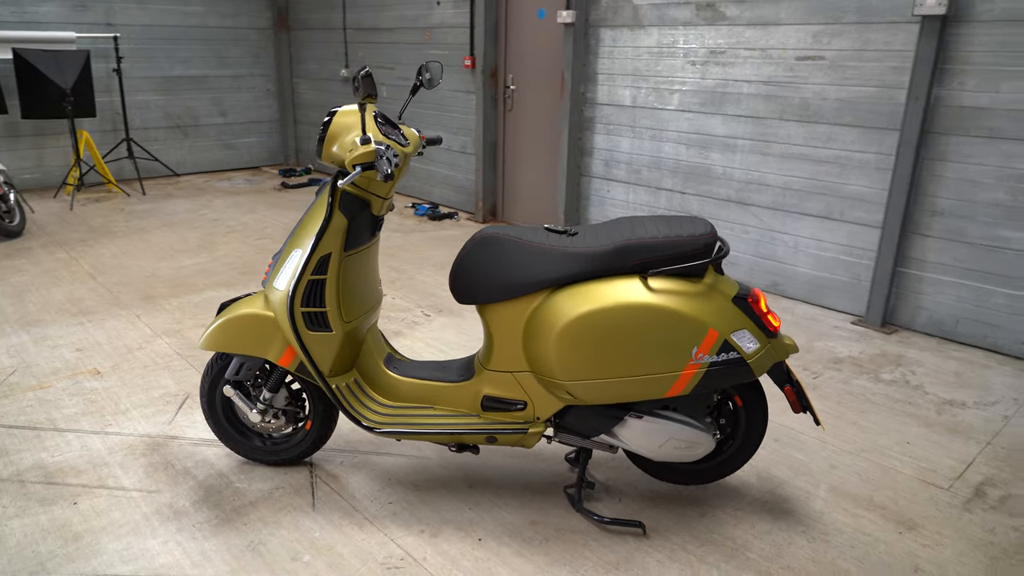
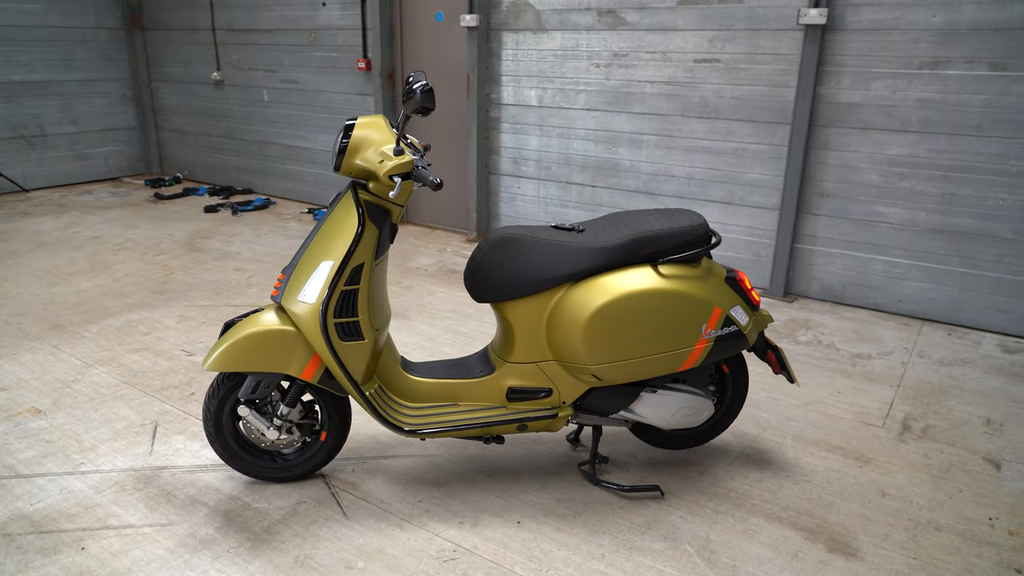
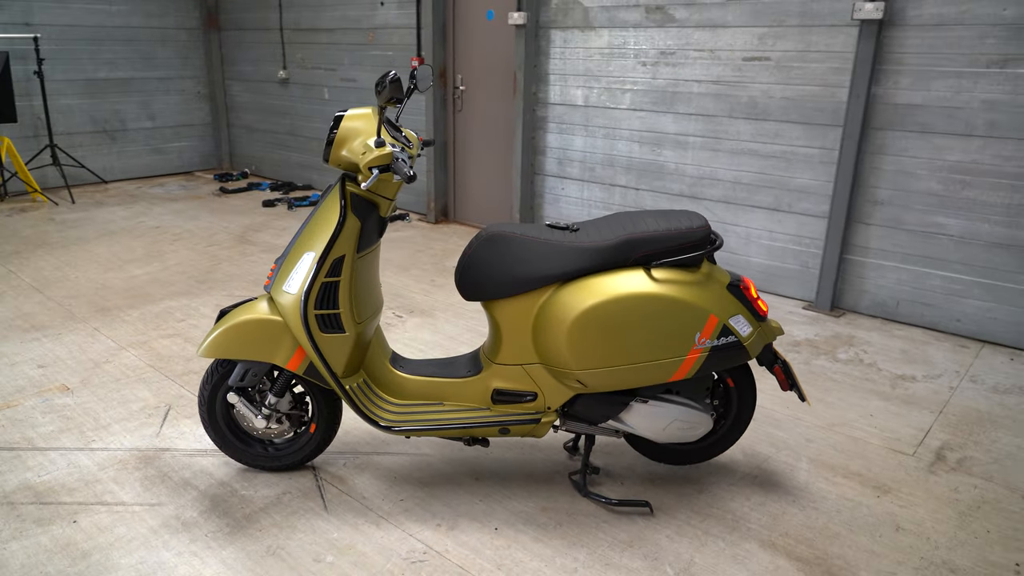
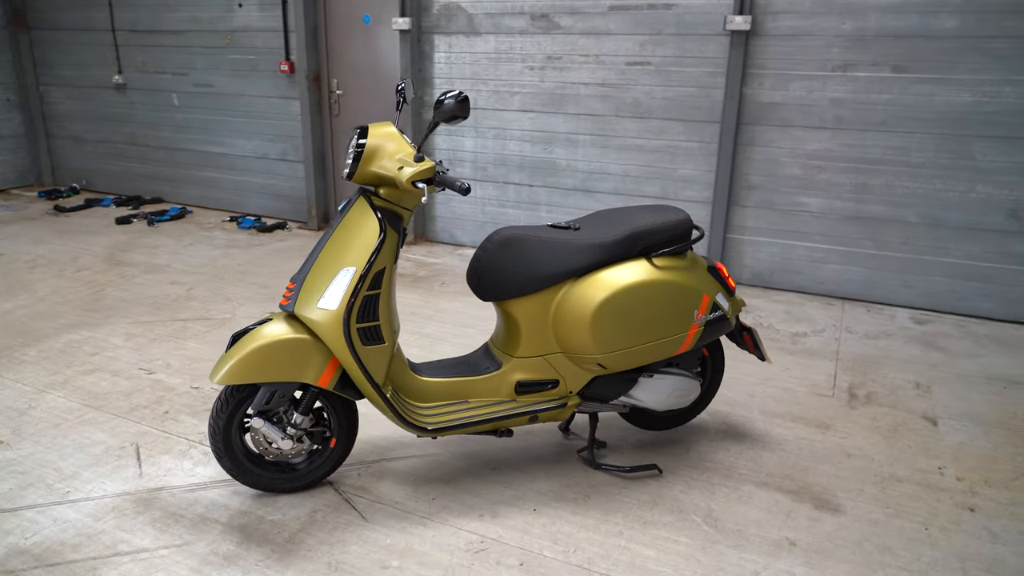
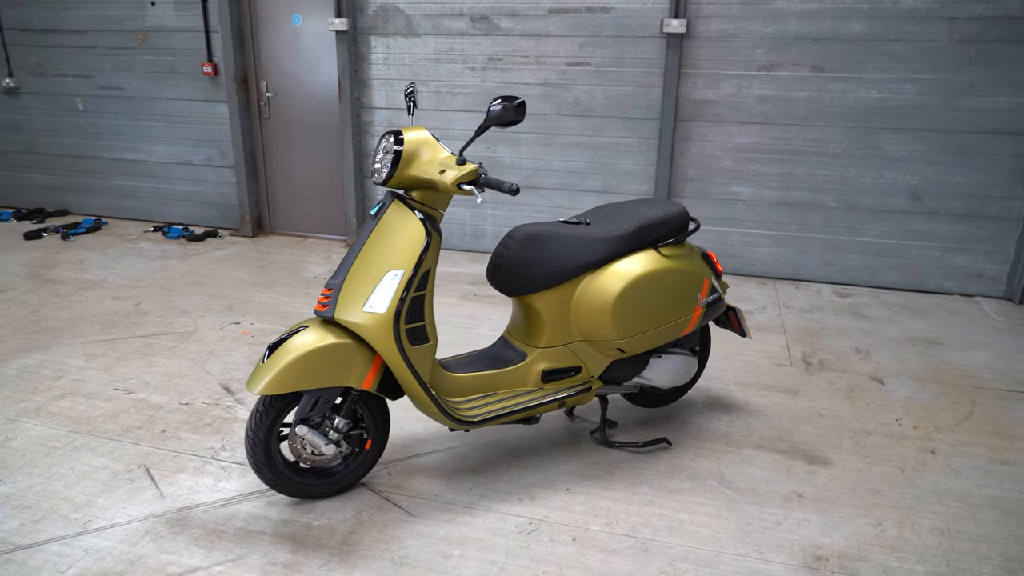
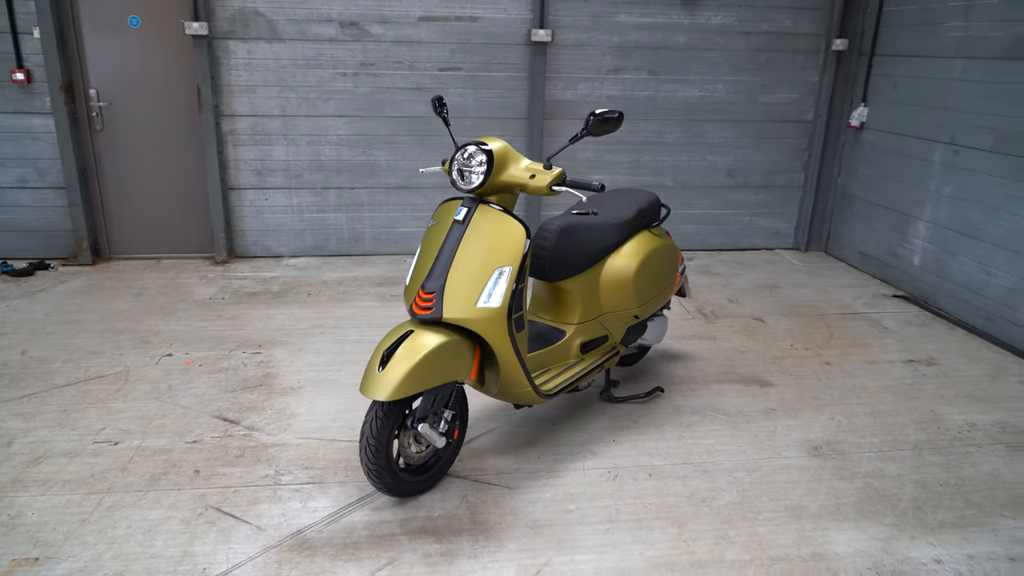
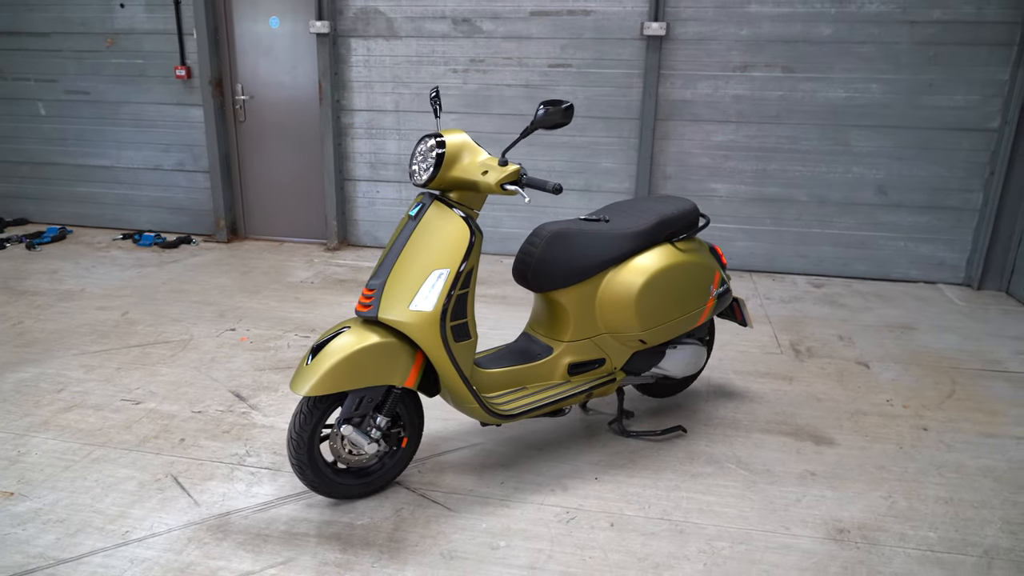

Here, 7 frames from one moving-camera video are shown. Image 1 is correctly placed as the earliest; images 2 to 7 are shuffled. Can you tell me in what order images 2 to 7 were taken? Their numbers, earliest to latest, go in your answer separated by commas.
3, 2, 4, 5, 7, 6
